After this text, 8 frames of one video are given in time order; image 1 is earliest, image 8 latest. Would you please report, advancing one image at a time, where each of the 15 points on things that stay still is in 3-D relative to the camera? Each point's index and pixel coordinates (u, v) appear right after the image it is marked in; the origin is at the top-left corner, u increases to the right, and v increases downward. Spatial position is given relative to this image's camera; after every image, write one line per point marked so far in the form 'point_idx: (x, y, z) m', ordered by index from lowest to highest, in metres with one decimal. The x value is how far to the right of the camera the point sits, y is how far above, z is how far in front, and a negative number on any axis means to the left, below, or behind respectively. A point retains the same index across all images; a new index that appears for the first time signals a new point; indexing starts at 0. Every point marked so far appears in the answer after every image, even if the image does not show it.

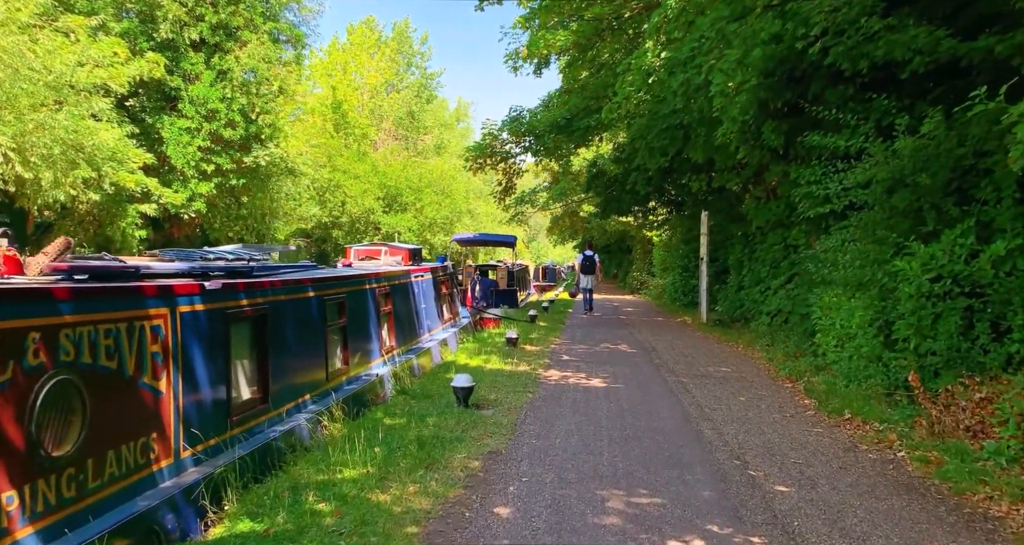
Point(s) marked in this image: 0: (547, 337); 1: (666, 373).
0: (+0.6, -1.1, +14.0) m
1: (+1.9, -1.2, +10.0) m
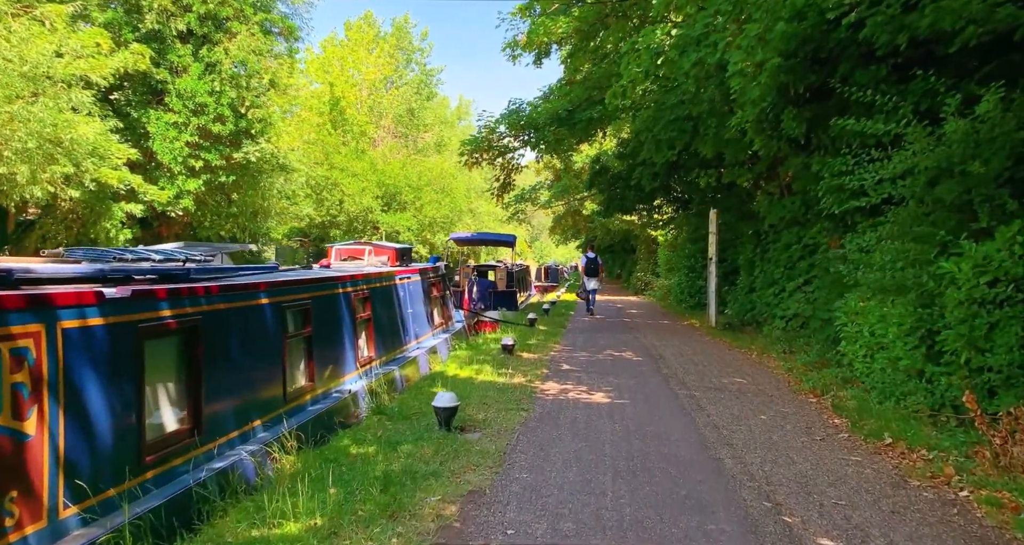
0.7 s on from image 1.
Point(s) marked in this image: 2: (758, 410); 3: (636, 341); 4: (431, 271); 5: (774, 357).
0: (+0.5, -1.1, +13.1) m
1: (+1.8, -1.3, +9.1) m
2: (+2.4, -1.3, +7.7) m
3: (+2.2, -1.2, +14.3) m
4: (-1.2, 0.0, +11.9) m
5: (+3.9, -1.3, +11.9) m
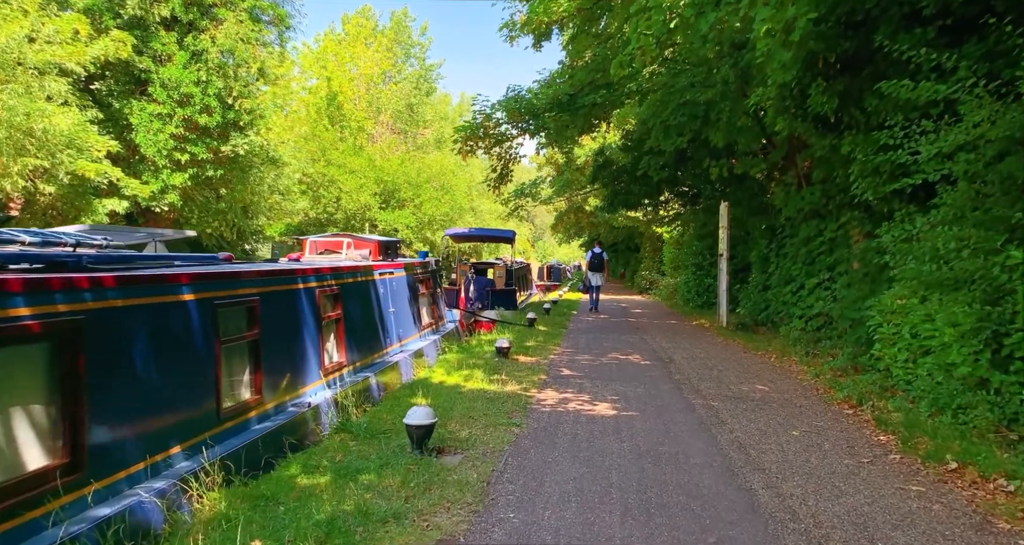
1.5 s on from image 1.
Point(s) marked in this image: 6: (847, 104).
0: (+0.5, -1.1, +12.1) m
1: (+1.8, -1.2, +8.1) m
2: (+2.3, -1.3, +6.7) m
3: (+2.1, -1.2, +13.3) m
4: (-1.2, +0.1, +10.9) m
5: (+3.8, -1.2, +10.9) m
6: (+3.5, +1.8, +8.4) m
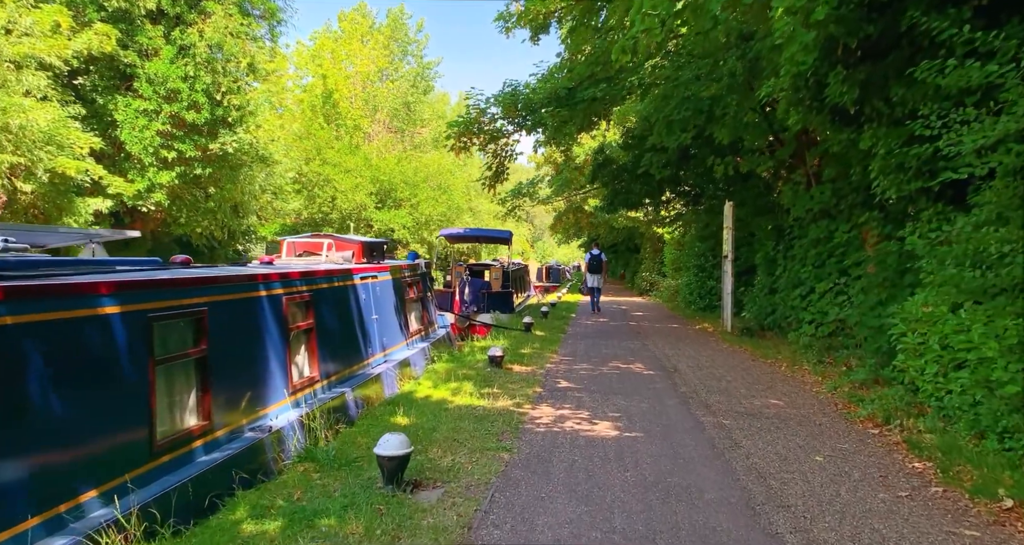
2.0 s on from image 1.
0: (+0.4, -1.1, +11.4) m
1: (+1.7, -1.2, +7.4) m
2: (+2.2, -1.3, +6.0) m
3: (+2.1, -1.2, +12.6) m
4: (-1.3, 0.0, +10.2) m
5: (+3.7, -1.2, +10.2) m
6: (+3.4, +1.7, +7.7) m
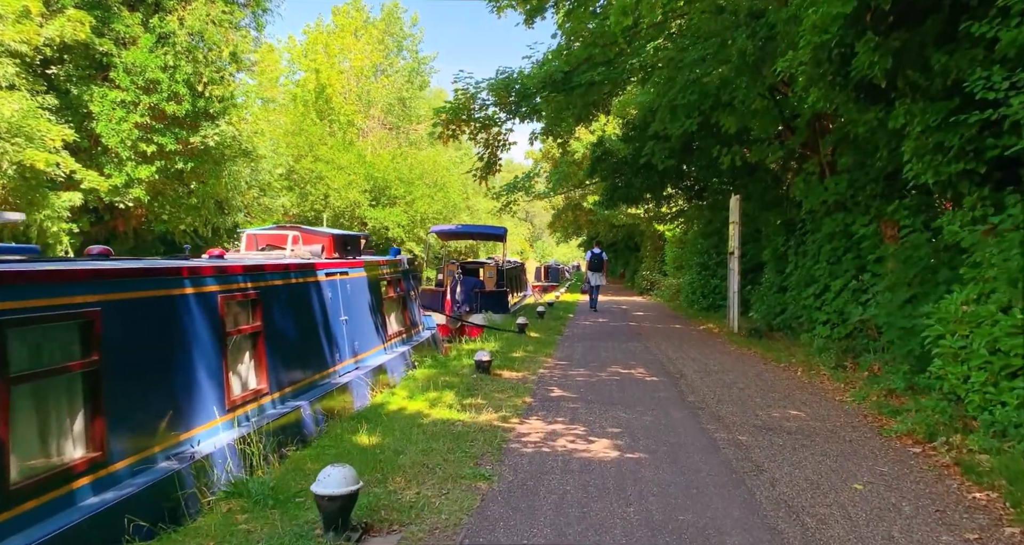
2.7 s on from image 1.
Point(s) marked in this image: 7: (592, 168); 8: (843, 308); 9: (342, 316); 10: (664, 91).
0: (+0.3, -1.1, +10.5) m
1: (+1.6, -1.2, +6.5) m
2: (+2.1, -1.2, +5.1) m
3: (+2.0, -1.2, +11.7) m
4: (-1.4, +0.1, +9.3) m
5: (+3.6, -1.2, +9.3) m
6: (+3.3, +1.8, +6.8) m
7: (+1.9, +2.4, +18.9) m
8: (+4.5, -0.5, +11.0) m
9: (-1.5, -0.4, +7.1) m
10: (+2.3, +2.8, +12.4) m
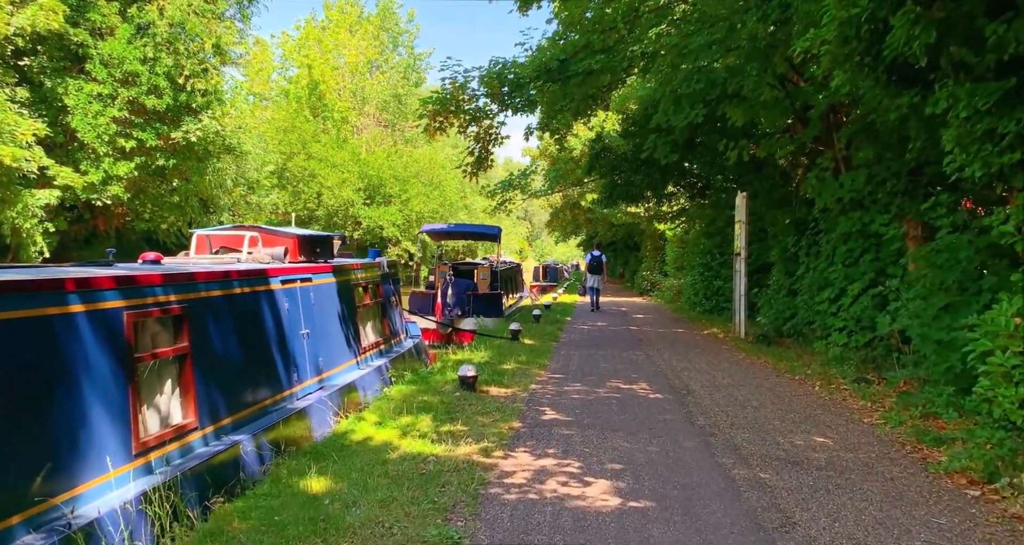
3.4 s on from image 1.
0: (+0.2, -1.1, +9.6) m
1: (+1.5, -1.3, +5.6) m
2: (+2.0, -1.3, +4.2) m
3: (+1.8, -1.2, +10.8) m
4: (-1.6, 0.0, +8.4) m
5: (+3.5, -1.2, +8.4) m
6: (+3.2, +1.7, +5.9) m
7: (+1.8, +2.4, +18.0) m
8: (+4.4, -0.5, +10.1) m
9: (-1.6, -0.4, +6.2) m
10: (+2.2, +2.7, +11.5) m
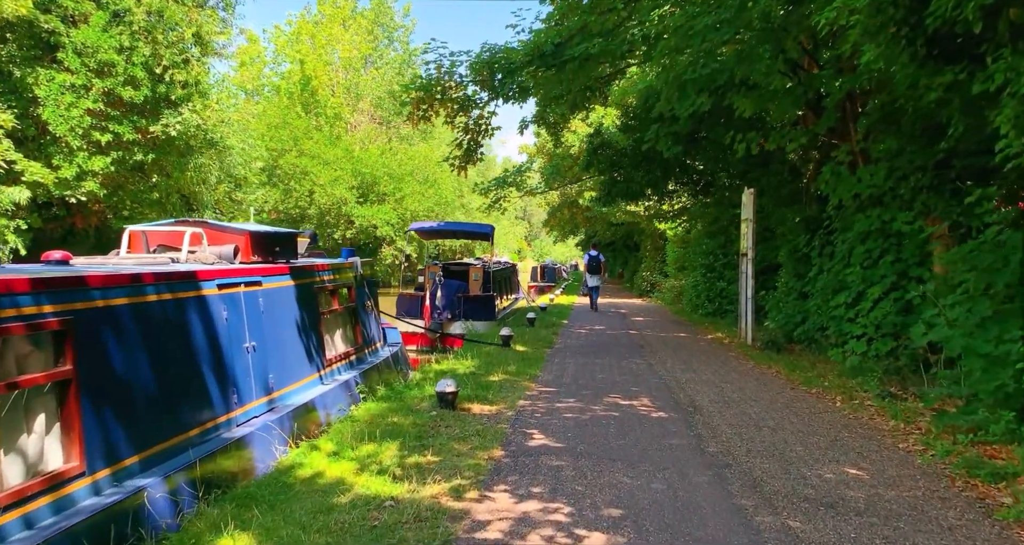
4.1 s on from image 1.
0: (0.0, -1.1, +8.7) m
1: (+1.3, -1.3, +4.7) m
2: (+1.9, -1.3, +3.3) m
3: (+1.7, -1.2, +9.9) m
4: (-1.7, 0.0, +7.5) m
5: (+3.4, -1.3, +7.5) m
6: (+3.1, +1.7, +5.0) m
7: (+1.6, +2.4, +17.1) m
8: (+4.2, -0.6, +9.2) m
9: (-1.7, -0.5, +5.3) m
10: (+2.1, +2.7, +10.6) m
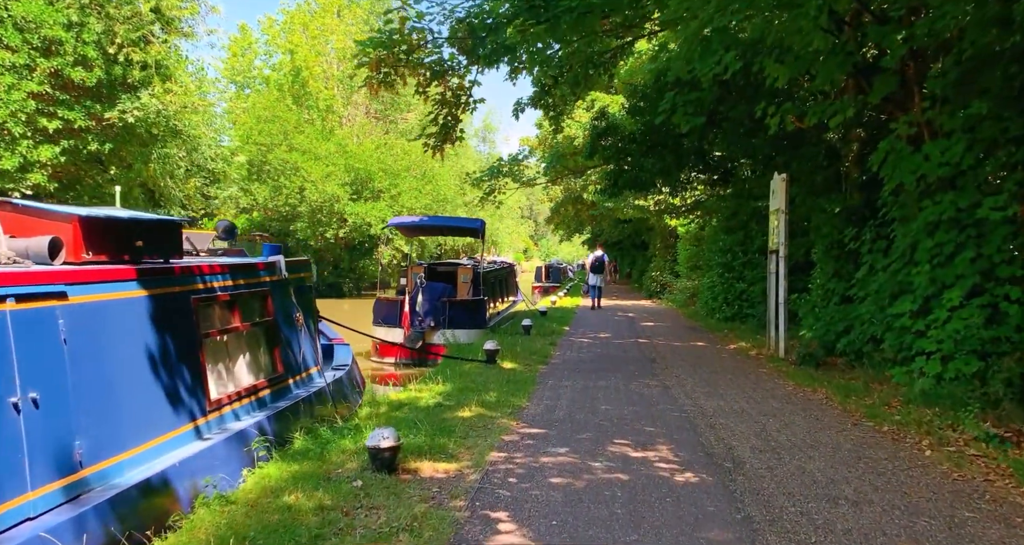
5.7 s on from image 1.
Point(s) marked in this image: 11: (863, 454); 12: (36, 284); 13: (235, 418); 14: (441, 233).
0: (-0.1, -1.2, +6.6) m
1: (+1.1, -1.3, +2.6) m
2: (+1.6, -1.3, +1.2) m
3: (+1.5, -1.2, +7.8) m
4: (-1.9, 0.0, +5.4) m
5: (+3.2, -1.3, +5.4) m
6: (+2.8, +1.7, +2.9) m
7: (+1.5, +2.4, +15.0) m
8: (+4.0, -0.6, +7.1) m
9: (-2.0, -0.5, +3.2) m
10: (+1.9, +2.7, +8.5) m
11: (+2.5, -1.3, +5.8) m
12: (-2.0, 0.0, +3.5) m
13: (-1.7, -0.9, +5.2) m
14: (-1.4, +0.8, +16.1) m
